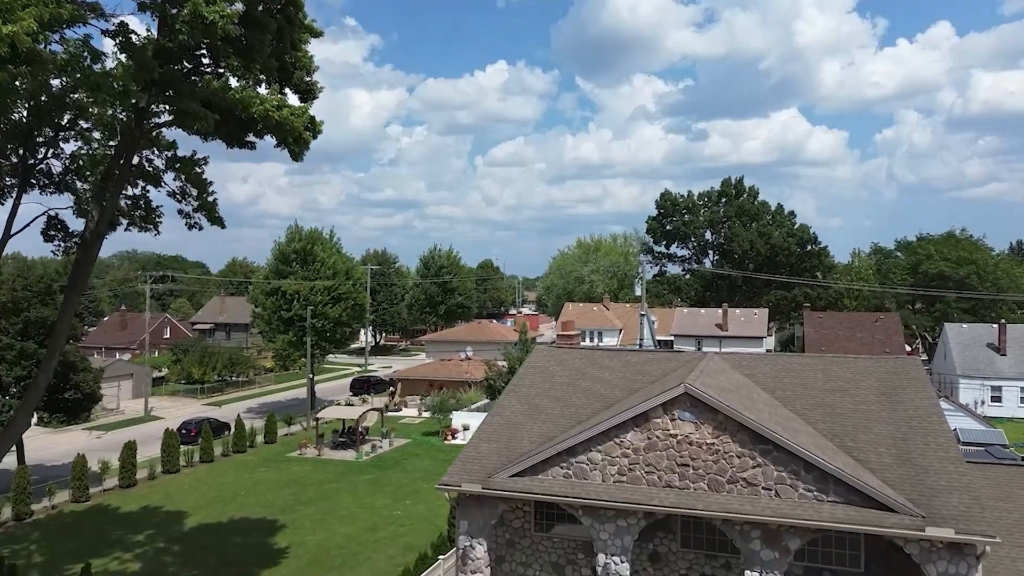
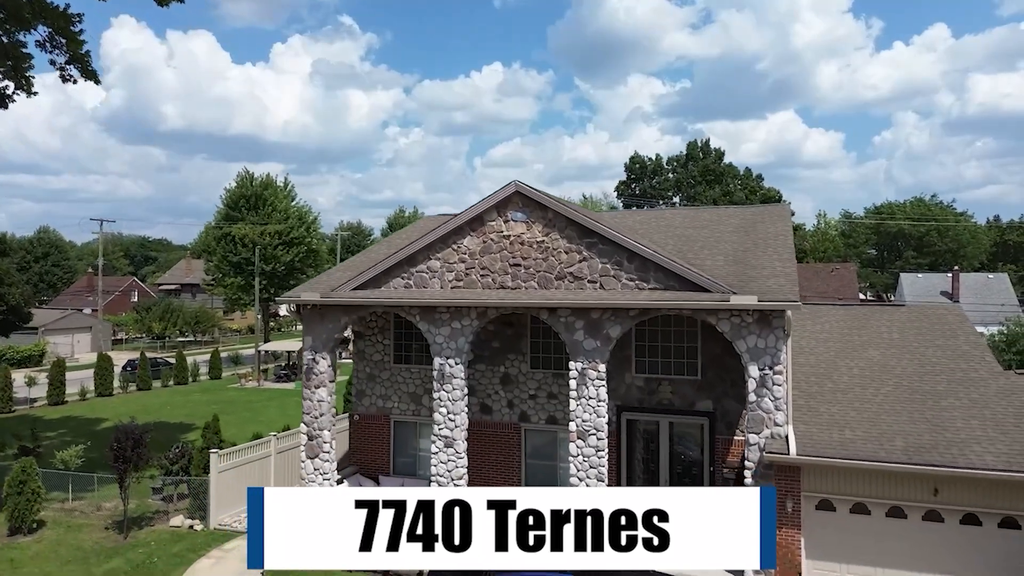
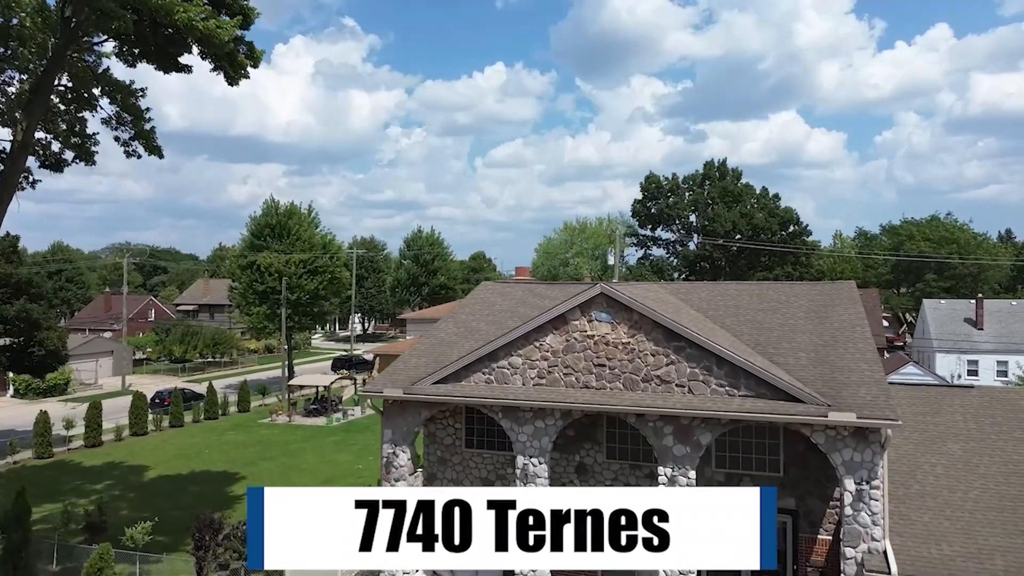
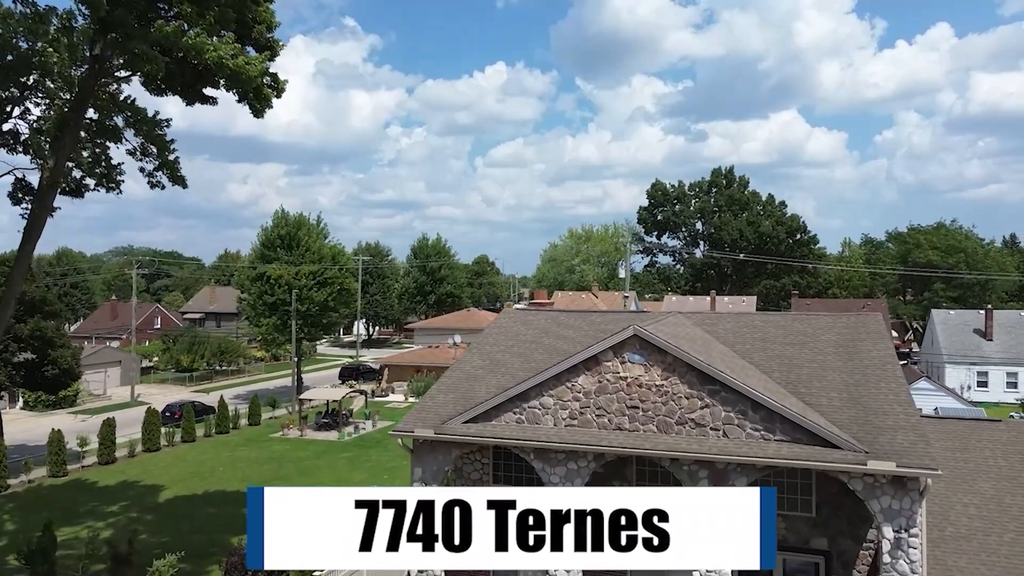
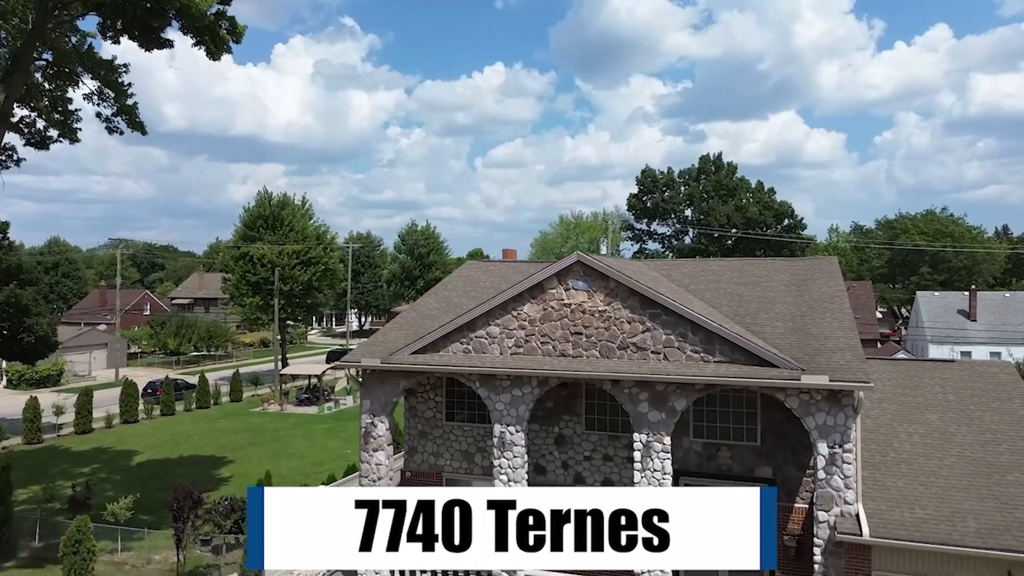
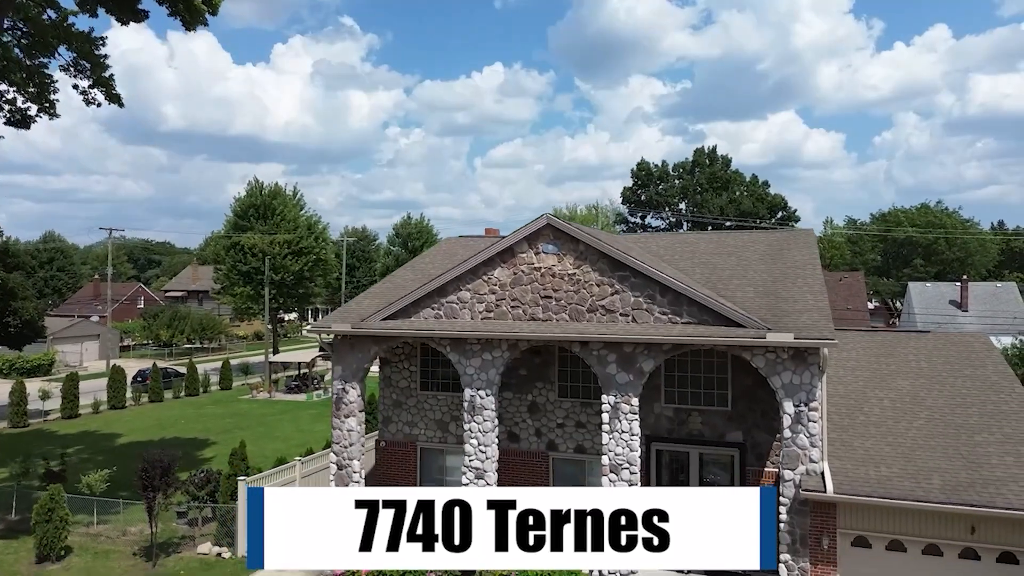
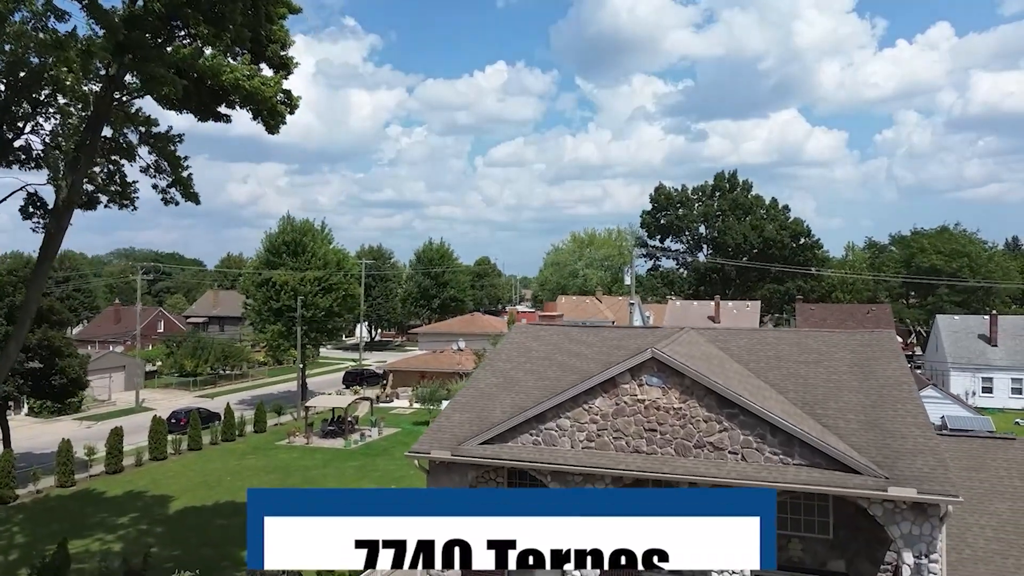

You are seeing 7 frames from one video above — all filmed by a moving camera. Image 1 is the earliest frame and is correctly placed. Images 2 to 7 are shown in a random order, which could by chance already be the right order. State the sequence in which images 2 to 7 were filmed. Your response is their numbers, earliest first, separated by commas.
7, 4, 3, 5, 6, 2
